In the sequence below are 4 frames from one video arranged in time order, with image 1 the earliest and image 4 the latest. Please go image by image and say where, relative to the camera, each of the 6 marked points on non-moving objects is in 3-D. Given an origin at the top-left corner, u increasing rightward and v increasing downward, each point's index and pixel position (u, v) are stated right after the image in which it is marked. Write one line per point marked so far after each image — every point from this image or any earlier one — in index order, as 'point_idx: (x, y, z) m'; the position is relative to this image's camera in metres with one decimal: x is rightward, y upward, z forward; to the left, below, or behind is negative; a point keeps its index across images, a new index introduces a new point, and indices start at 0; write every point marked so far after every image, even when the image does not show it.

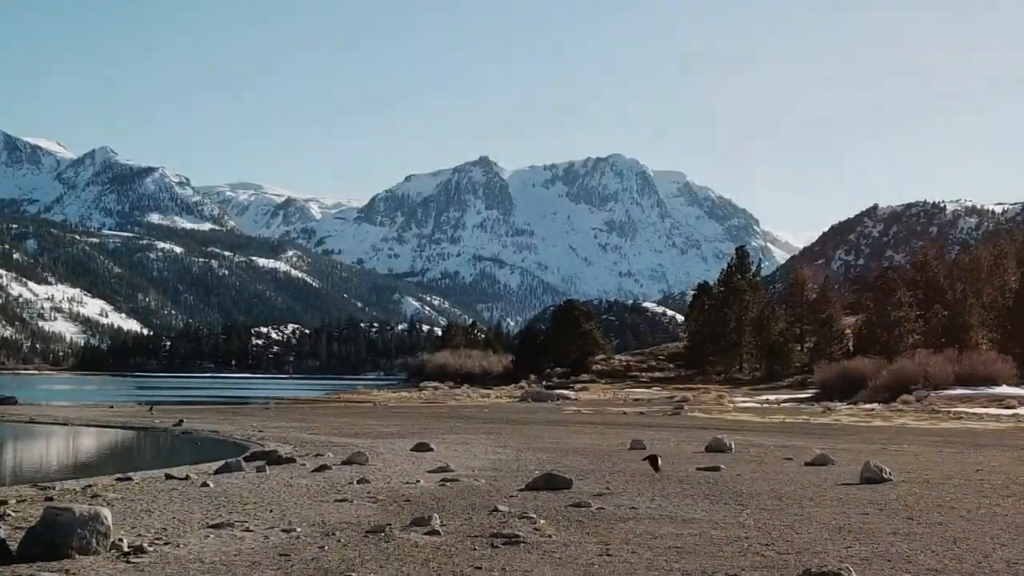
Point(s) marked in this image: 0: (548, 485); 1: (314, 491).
0: (+0.7, -3.9, +19.1) m
1: (-3.8, -3.9, +18.7) m
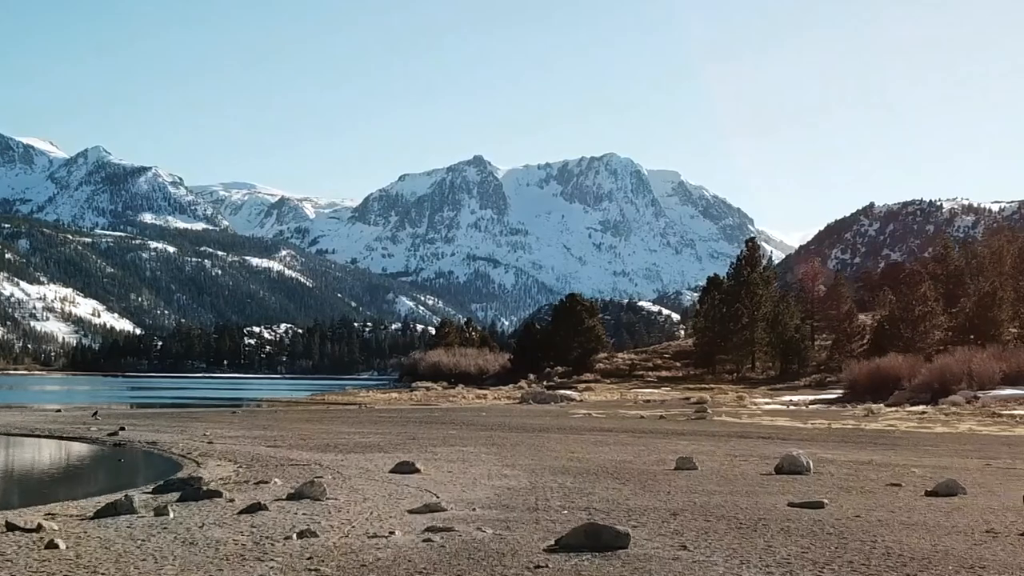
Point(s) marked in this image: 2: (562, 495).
0: (+1.0, -3.2, +12.2) m
1: (-3.5, -3.3, +11.8) m
2: (+0.9, -3.8, +18.1) m
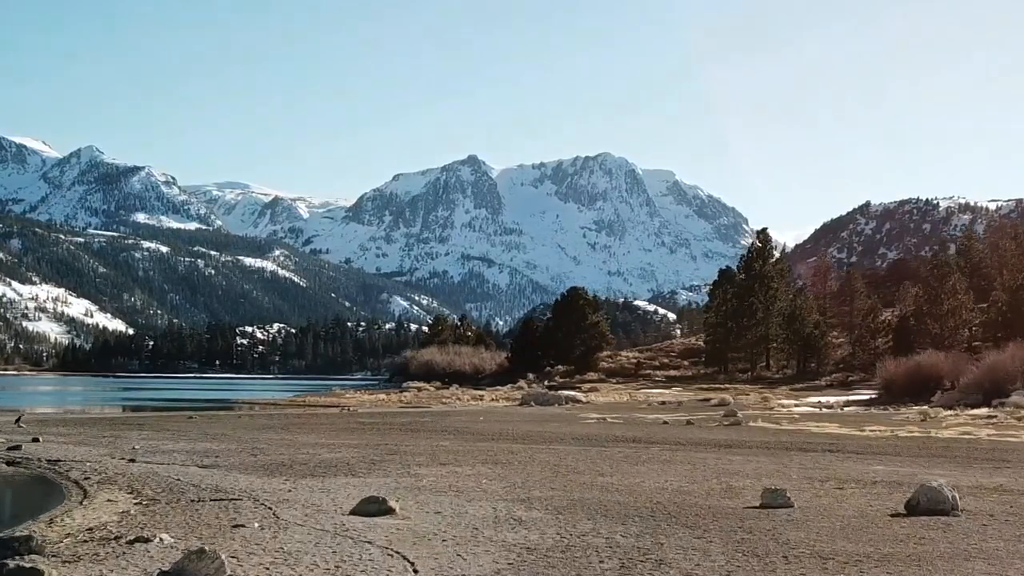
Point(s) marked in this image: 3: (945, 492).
0: (+1.3, -2.5, +5.4) m
1: (-3.2, -2.6, +4.9) m
2: (+1.2, -3.1, +11.2) m
3: (+6.9, -3.2, +15.6) m
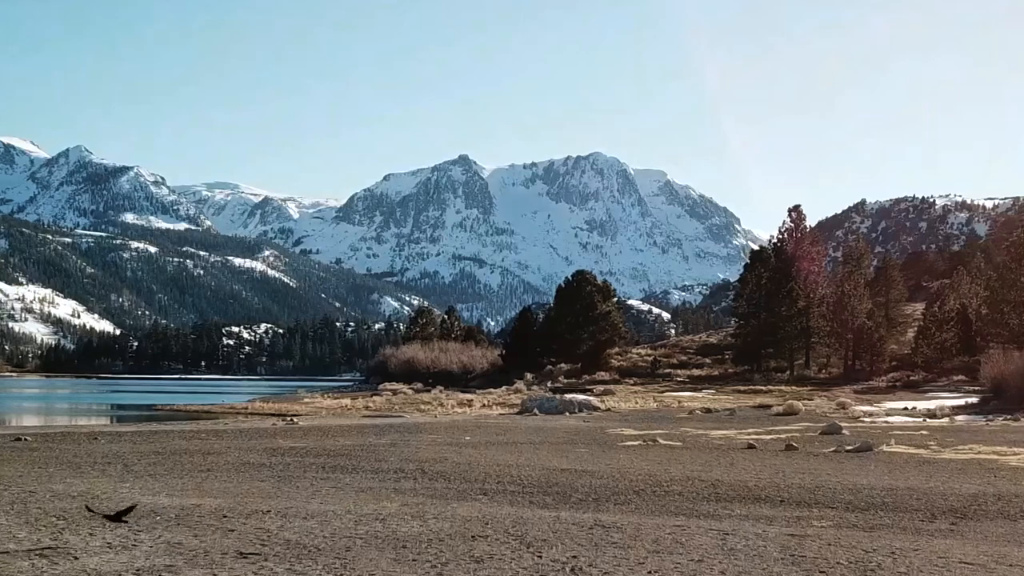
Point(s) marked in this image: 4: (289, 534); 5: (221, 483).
0: (+1.7, -1.1, -9.5) m
1: (-2.8, -1.2, -10.0) m
2: (+1.5, -1.7, -3.7) m
3: (+7.2, -1.8, +0.7) m
4: (-2.8, -3.1, +12.5) m
5: (-5.6, -3.6, +18.4) m
